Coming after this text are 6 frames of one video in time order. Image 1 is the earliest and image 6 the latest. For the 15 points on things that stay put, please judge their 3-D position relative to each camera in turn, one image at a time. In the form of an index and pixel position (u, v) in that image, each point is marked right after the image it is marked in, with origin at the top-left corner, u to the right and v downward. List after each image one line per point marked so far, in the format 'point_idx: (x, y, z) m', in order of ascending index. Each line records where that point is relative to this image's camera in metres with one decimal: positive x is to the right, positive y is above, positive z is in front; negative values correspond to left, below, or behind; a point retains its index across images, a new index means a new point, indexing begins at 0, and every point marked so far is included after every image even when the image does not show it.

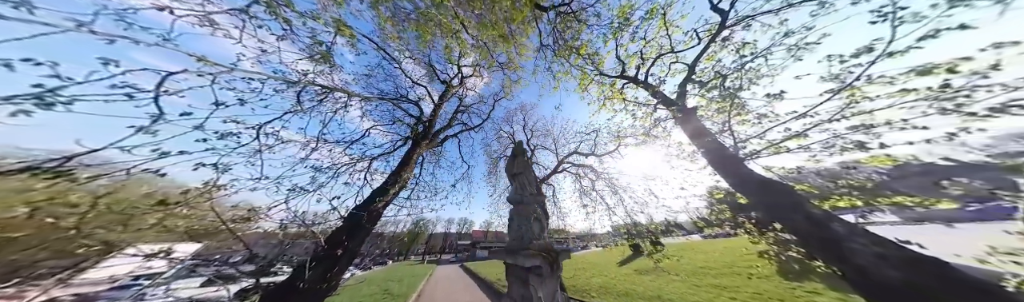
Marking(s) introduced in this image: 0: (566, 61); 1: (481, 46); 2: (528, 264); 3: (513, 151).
0: (+1.7, +3.0, +3.9) m
1: (-1.0, +3.9, +4.6) m
2: (+0.3, -1.6, +1.7) m
3: (0.0, 0.0, +3.2) m
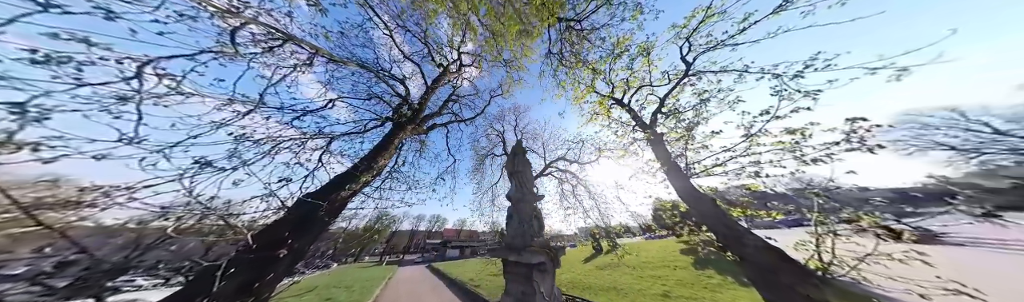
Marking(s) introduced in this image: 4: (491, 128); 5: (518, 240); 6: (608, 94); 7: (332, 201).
0: (+1.9, +2.8, +4.3) m
1: (-0.8, +4.1, +4.4) m
2: (+0.3, -1.6, +1.7) m
3: (0.0, 0.0, +3.2) m
4: (-1.4, +1.6, +8.2) m
5: (+0.1, -1.5, +2.0) m
6: (+3.5, +2.1, +4.3) m
7: (-4.0, -1.1, +2.7) m
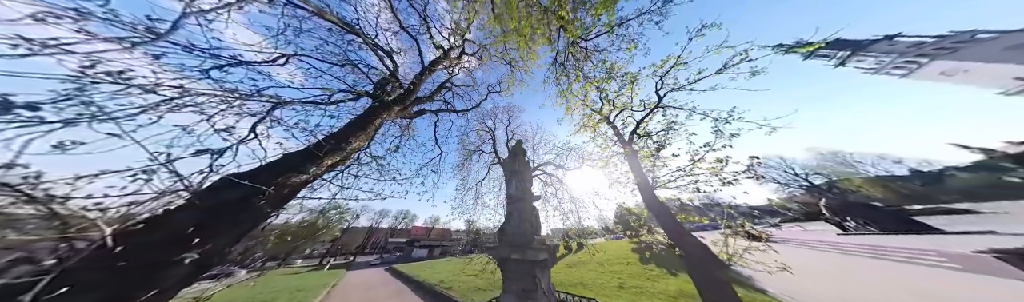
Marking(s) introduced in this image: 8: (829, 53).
0: (+2.1, +2.6, +4.6) m
1: (-0.4, +4.2, +4.3) m
2: (+0.4, -1.6, +1.8) m
3: (0.0, +0.1, +3.2) m
4: (-2.0, +1.8, +7.9) m
5: (+0.2, -1.5, +2.0) m
6: (+3.5, +1.7, +4.9) m
7: (-3.9, -0.6, +2.0) m
8: (+12.5, +3.9, +4.8) m
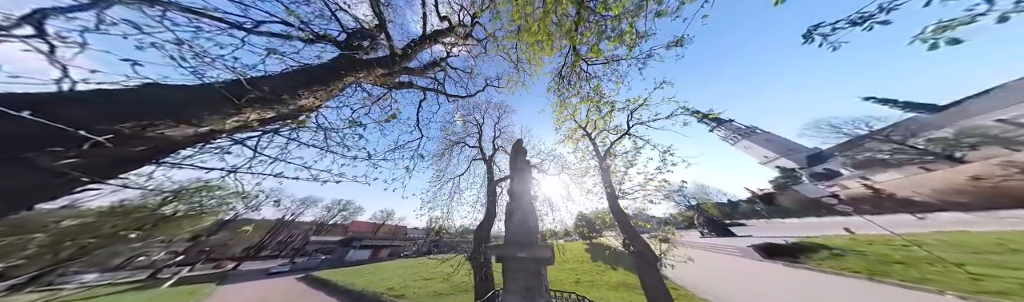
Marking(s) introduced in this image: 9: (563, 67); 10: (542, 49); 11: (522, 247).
0: (+2.2, +2.3, +5.0) m
1: (+0.1, +4.3, +4.3) m
2: (+0.4, -1.6, +1.8) m
3: (+0.1, +0.1, +3.1) m
4: (-2.6, +2.3, +7.3) m
5: (+0.2, -1.4, +2.0) m
6: (+3.3, +1.2, +5.6) m
7: (-3.6, +0.1, +1.2) m
8: (+12.4, +1.8, +7.5) m
9: (+1.9, +3.1, +4.4) m
10: (+1.1, +3.8, +4.5) m
11: (+0.2, -1.5, +1.9) m
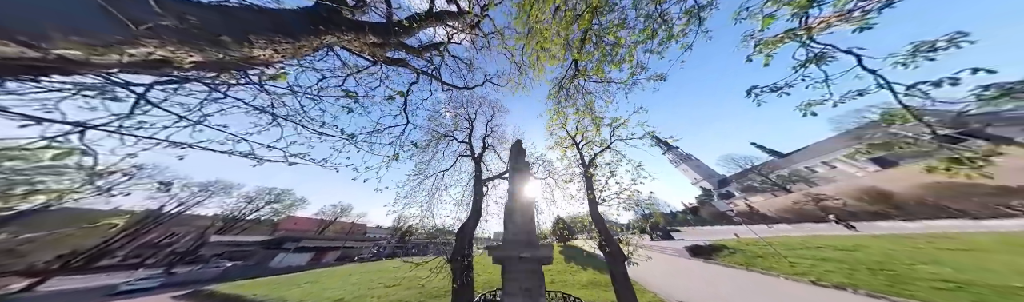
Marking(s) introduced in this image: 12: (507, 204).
0: (+2.1, +2.1, +5.4) m
1: (+0.4, +4.2, +4.3) m
2: (+0.5, -1.6, +1.9) m
3: (+0.1, +0.1, +3.1) m
4: (-2.9, +2.5, +6.9) m
5: (+0.2, -1.4, +2.0) m
6: (+3.0, +0.8, +6.1) m
7: (-3.2, +0.5, +0.6) m
8: (+11.7, +0.4, +9.4) m
9: (+2.0, +2.9, +4.7) m
10: (+1.4, +3.7, +4.7) m
11: (+0.2, -1.5, +1.9) m
12: (-0.1, -1.1, +2.4) m
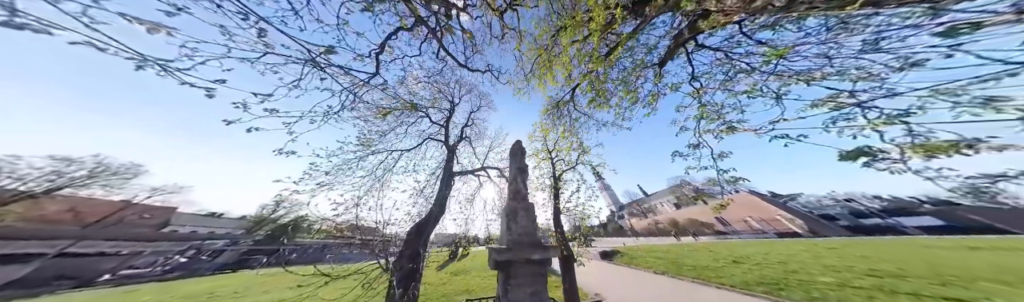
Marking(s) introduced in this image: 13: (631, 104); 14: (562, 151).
0: (+1.8, +1.5, +6.0) m
1: (+1.1, +4.0, +4.7) m
2: (+0.5, -1.7, +1.9) m
3: (+0.2, +0.1, +3.1) m
4: (-3.2, +3.3, +5.9) m
5: (+0.3, -1.4, +2.0) m
6: (+2.0, 0.0, +6.9) m
7: (-1.9, +1.4, -0.3) m
8: (+8.8, -2.6, +12.7) m
9: (+2.1, +2.3, +5.5) m
10: (+1.7, +3.2, +5.2) m
11: (+0.3, -1.5, +1.8) m
12: (0.0, -1.0, +2.2) m
13: (+3.9, +1.5, +3.9) m
14: (+2.5, -0.2, +6.9) m
